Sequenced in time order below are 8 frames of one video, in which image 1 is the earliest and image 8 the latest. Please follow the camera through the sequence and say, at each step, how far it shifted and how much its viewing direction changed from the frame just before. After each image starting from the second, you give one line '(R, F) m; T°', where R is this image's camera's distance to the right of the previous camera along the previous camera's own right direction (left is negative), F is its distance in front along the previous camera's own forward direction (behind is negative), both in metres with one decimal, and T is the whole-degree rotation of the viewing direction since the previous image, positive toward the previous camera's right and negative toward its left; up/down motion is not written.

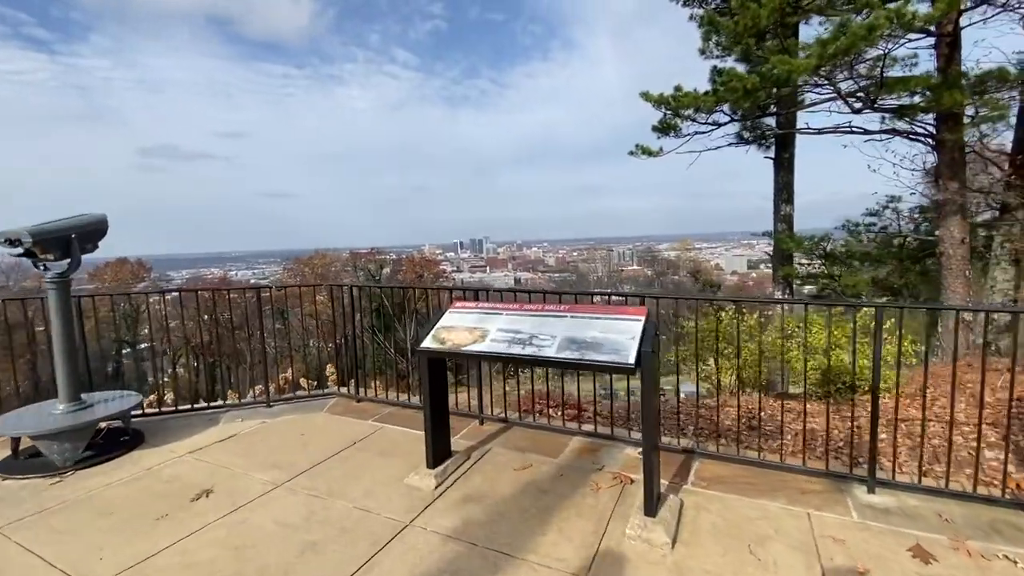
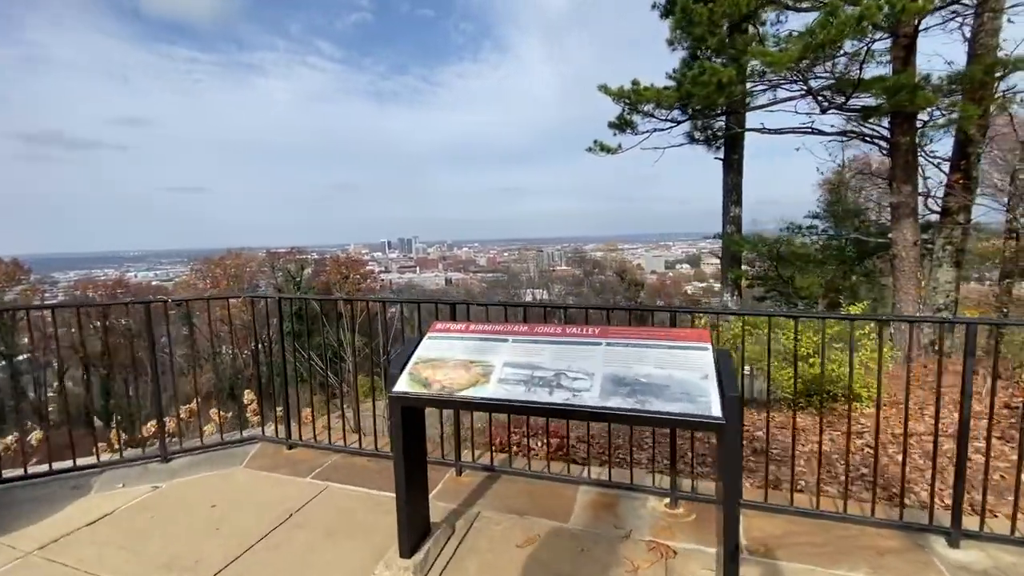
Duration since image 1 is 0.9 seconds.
(-0.3, +0.8) m; +8°
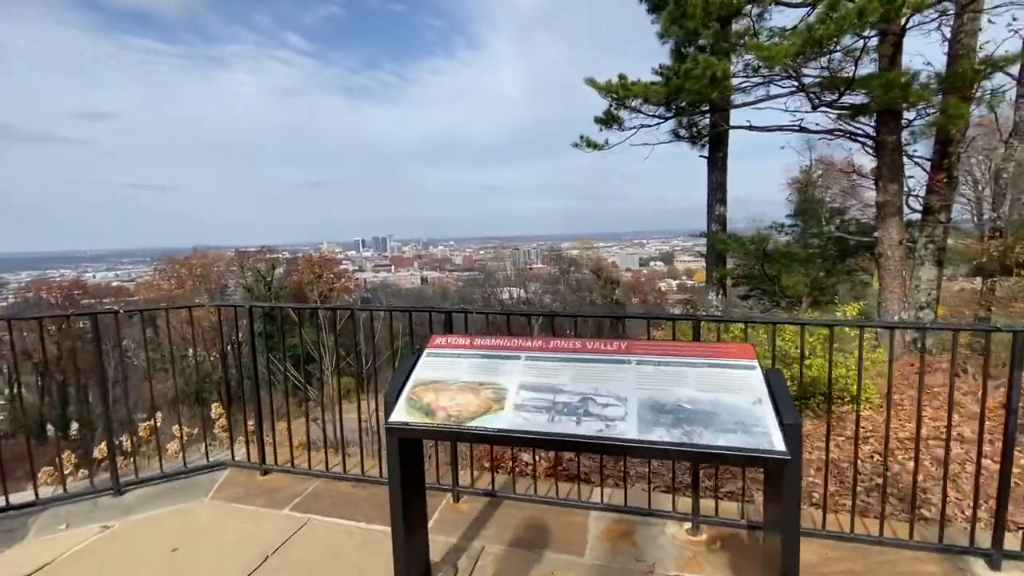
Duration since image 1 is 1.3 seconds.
(-0.1, +0.3) m; +3°
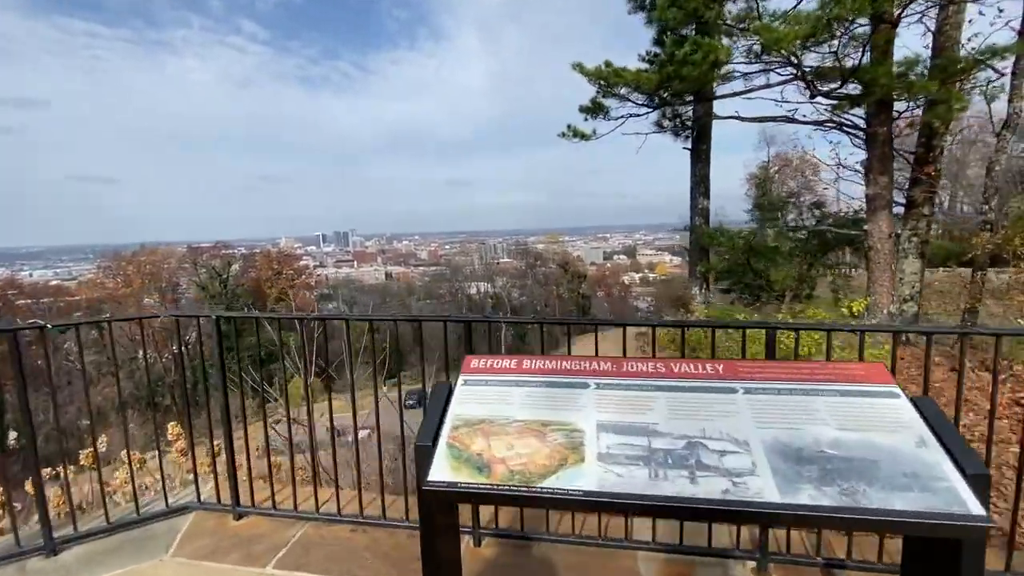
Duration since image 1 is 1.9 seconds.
(-0.3, +0.4) m; +4°
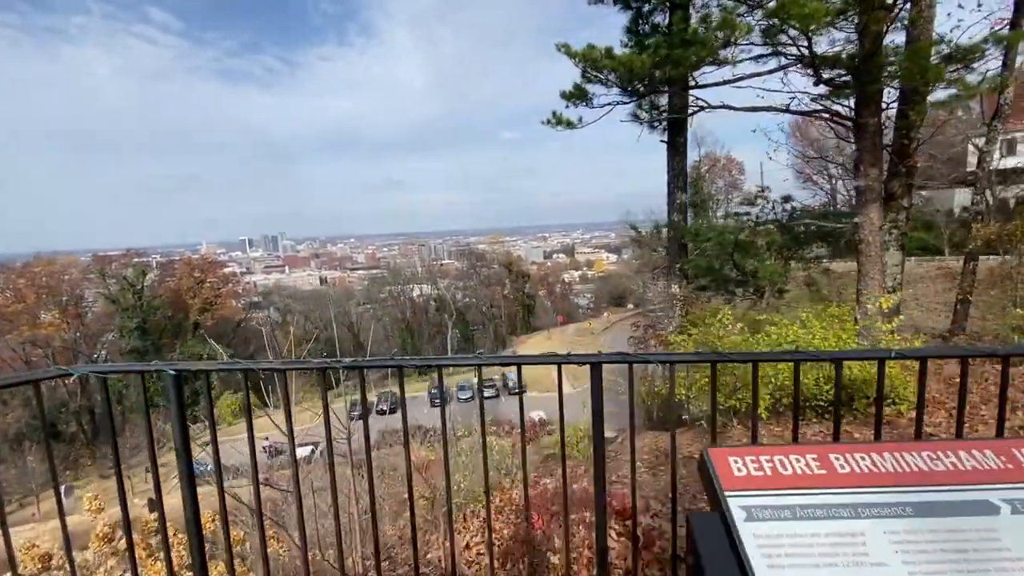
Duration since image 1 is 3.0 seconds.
(-0.6, +0.8) m; +7°
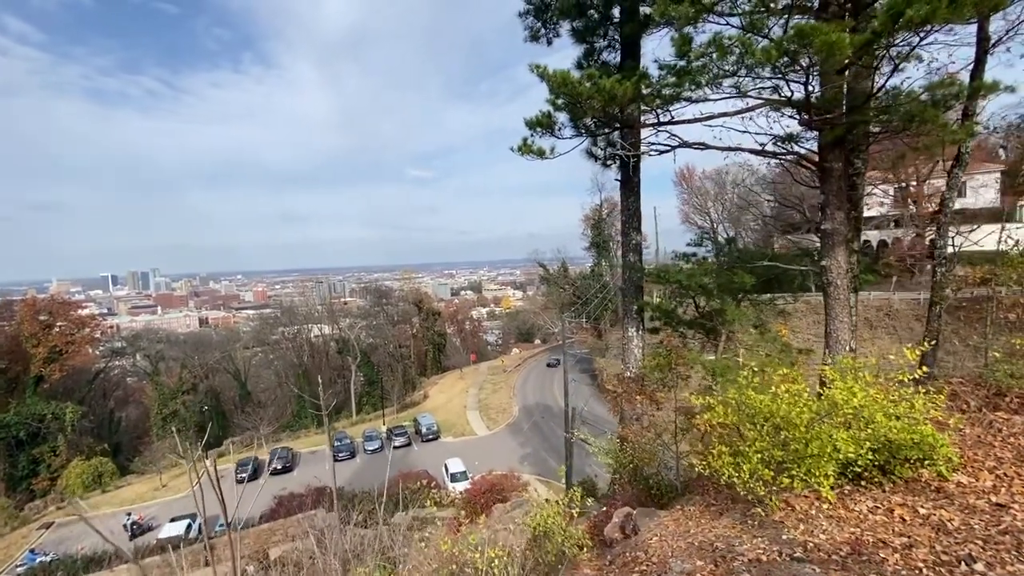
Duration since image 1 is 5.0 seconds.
(-0.7, +1.1) m; +11°
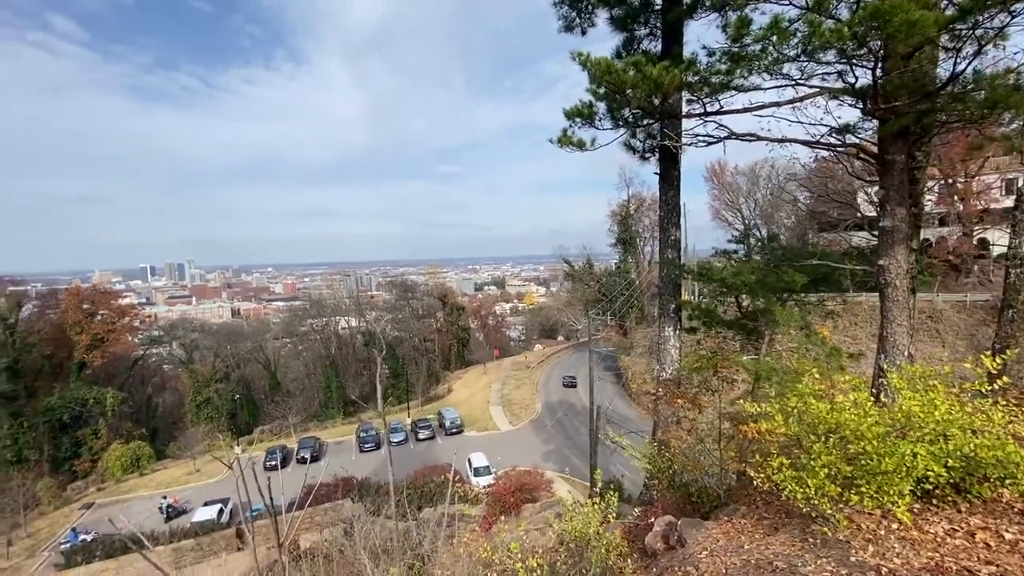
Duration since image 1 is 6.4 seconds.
(-0.2, +0.2) m; -3°
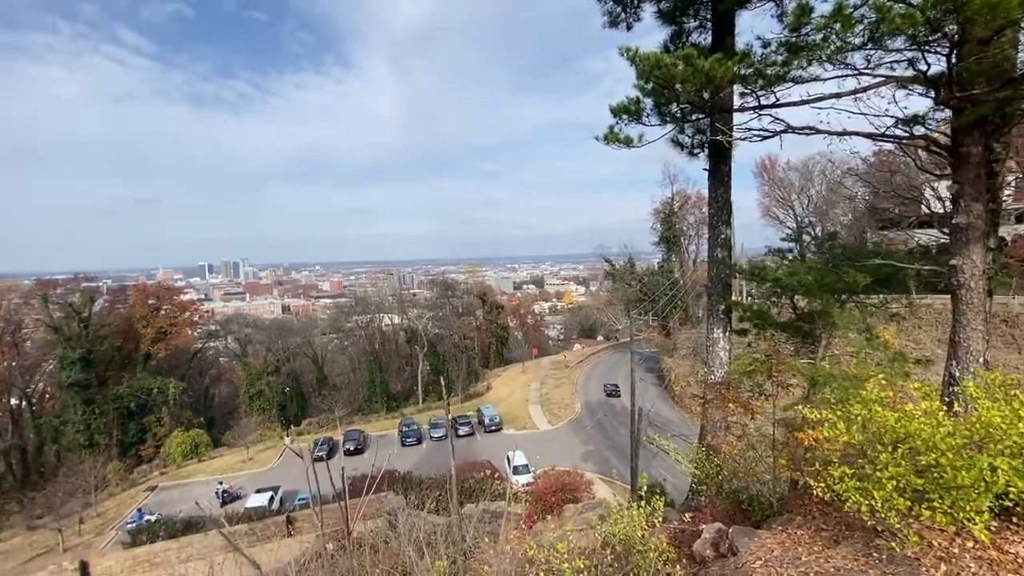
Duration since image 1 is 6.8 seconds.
(-0.1, 0.0) m; -5°
